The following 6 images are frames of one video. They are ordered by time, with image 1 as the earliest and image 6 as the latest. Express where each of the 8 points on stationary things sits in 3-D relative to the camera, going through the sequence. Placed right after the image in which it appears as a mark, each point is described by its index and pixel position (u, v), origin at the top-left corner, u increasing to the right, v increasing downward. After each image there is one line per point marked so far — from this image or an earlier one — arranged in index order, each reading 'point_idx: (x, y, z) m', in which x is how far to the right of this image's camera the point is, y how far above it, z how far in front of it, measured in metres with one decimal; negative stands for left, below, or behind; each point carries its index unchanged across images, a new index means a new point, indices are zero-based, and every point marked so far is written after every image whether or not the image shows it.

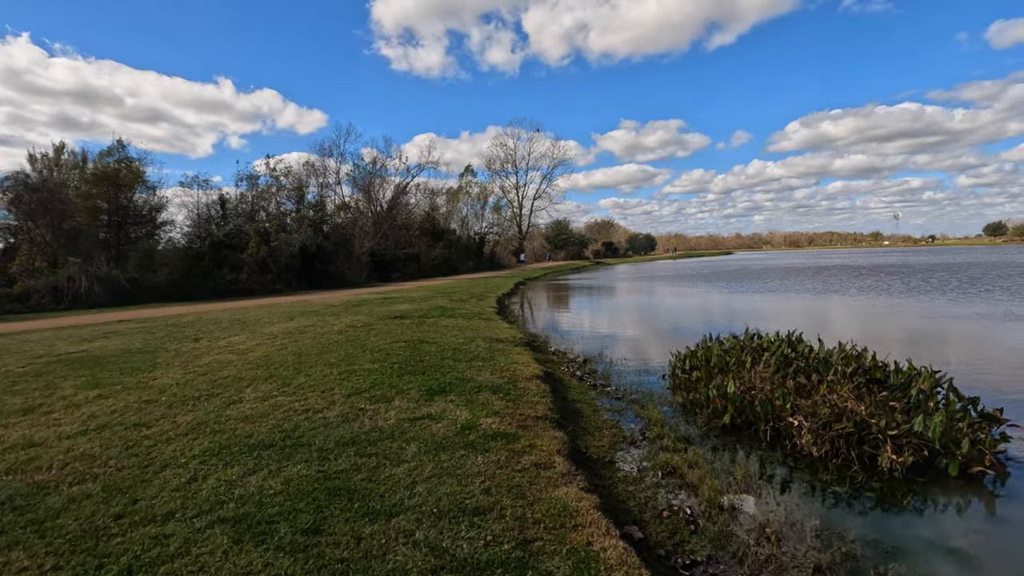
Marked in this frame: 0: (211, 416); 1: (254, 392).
0: (-3.6, -1.5, +6.2) m
1: (-3.6, -1.4, +7.3) m
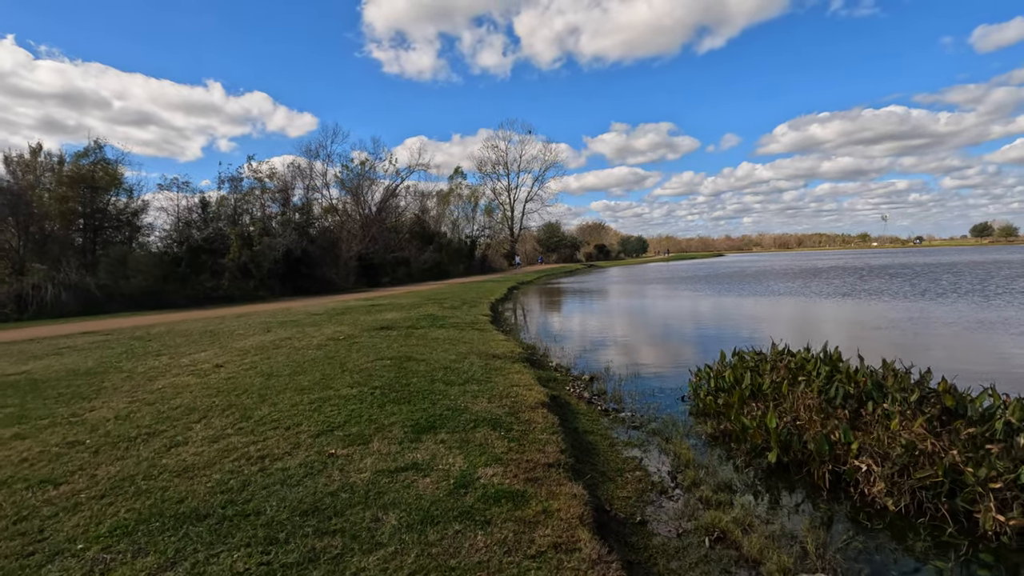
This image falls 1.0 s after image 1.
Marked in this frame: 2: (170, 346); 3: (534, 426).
0: (-3.5, -1.7, +5.0) m
1: (-3.6, -1.6, +6.1) m
2: (-8.3, -1.4, +12.7) m
3: (+0.3, -1.6, +6.1) m
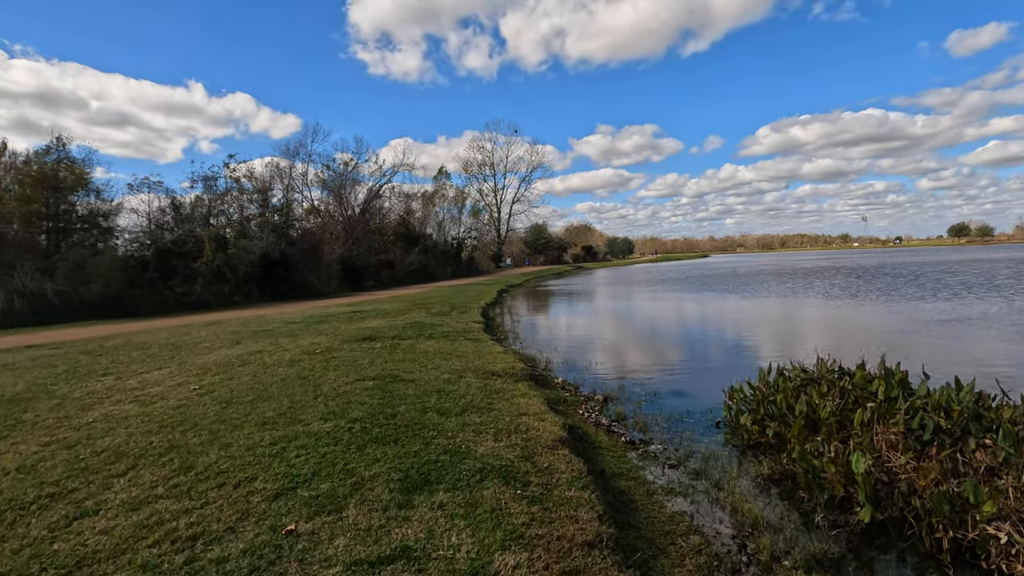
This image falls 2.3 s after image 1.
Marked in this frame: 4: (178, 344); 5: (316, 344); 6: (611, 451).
0: (-3.3, -1.8, +3.6) m
1: (-3.4, -1.8, +4.7) m
2: (-8.3, -1.6, +11.2) m
3: (+0.4, -1.7, +4.7) m
4: (-8.7, -1.5, +13.7) m
5: (-4.7, -1.4, +12.6) m
6: (+1.2, -2.0, +6.3) m
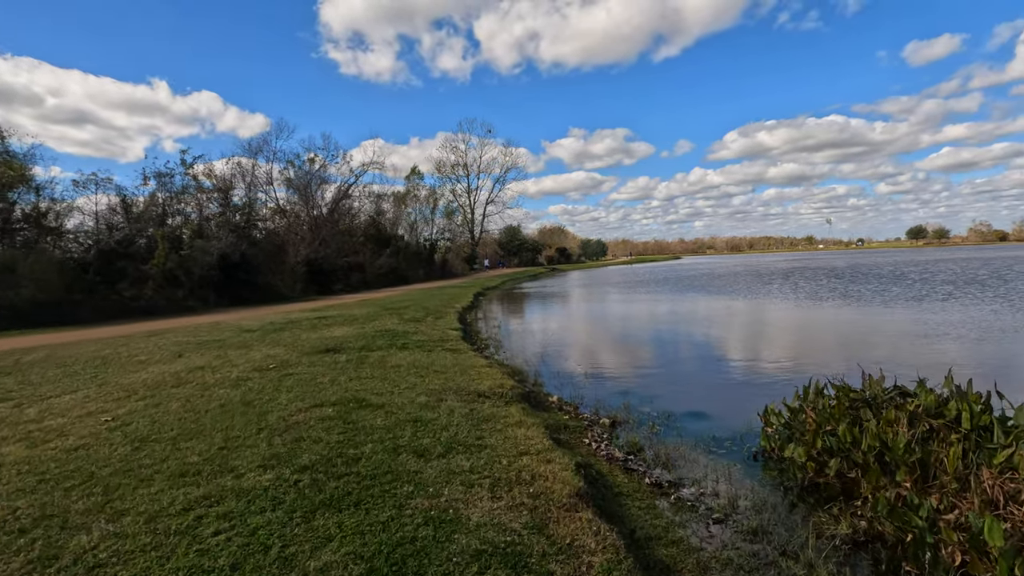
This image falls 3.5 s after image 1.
0: (-3.2, -1.9, +2.0) m
1: (-3.3, -1.8, +3.1) m
2: (-8.5, -1.7, +9.3) m
3: (+0.5, -1.7, +3.3) m
4: (-9.1, -1.6, +11.8) m
5: (-5.0, -1.5, +11.0) m
6: (+1.2, -2.0, +5.0) m
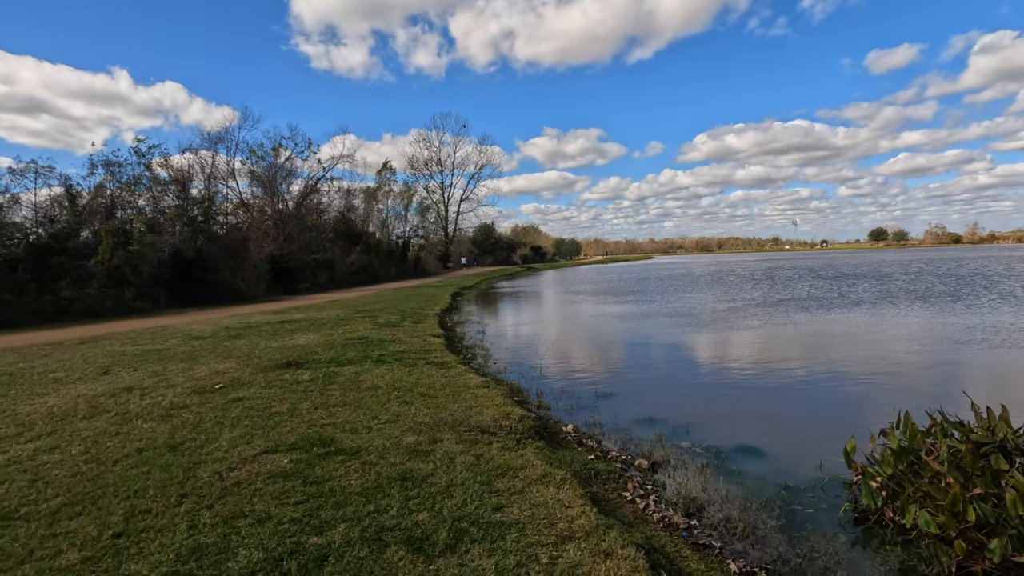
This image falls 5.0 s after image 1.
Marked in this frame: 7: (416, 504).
0: (-2.8, -2.0, +0.2) m
1: (-3.0, -1.9, +1.3) m
2: (-8.5, -1.7, +7.3) m
3: (+0.8, -1.8, +1.8) m
4: (-9.1, -1.6, +9.7) m
5: (-5.1, -1.5, +9.1) m
6: (+1.5, -2.1, +3.4) m
7: (-0.7, -1.6, +4.1) m
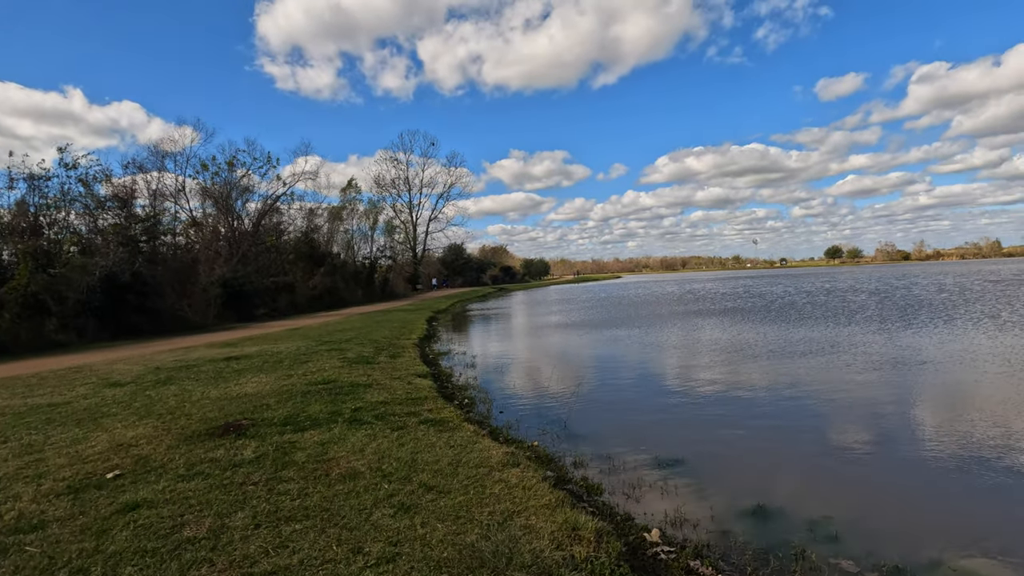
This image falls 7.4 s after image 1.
0: (-1.8, -2.0, -2.4) m
1: (-2.1, -2.0, -1.4) m
2: (-8.0, -2.2, +4.2) m
3: (+1.7, -1.9, -0.7) m
4: (-8.8, -2.1, +6.6) m
5: (-4.7, -2.0, +6.3) m
6: (+2.2, -2.2, +1.0) m
7: (0.0, -1.8, +1.5) m
